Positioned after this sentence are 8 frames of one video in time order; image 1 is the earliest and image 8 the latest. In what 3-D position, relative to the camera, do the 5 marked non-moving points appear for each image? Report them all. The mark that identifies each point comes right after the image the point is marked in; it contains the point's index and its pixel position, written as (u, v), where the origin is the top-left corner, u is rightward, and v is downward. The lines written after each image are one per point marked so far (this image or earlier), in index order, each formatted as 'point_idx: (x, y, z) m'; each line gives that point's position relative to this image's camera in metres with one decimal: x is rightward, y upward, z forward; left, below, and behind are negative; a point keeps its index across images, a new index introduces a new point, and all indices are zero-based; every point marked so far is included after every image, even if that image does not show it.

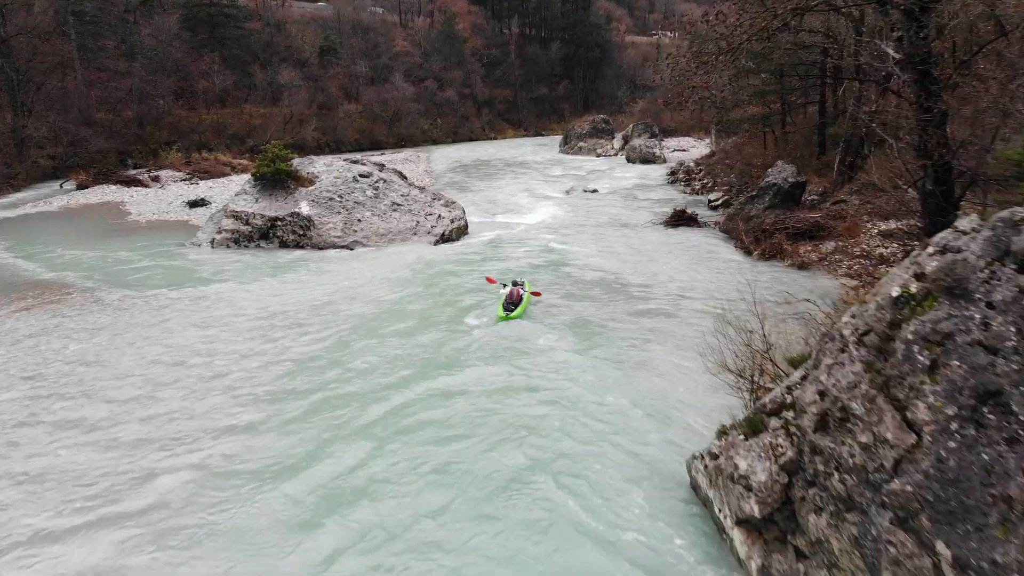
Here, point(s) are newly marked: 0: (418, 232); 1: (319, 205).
0: (-1.8, +1.1, +16.2) m
1: (-3.7, +1.6, +16.3) m
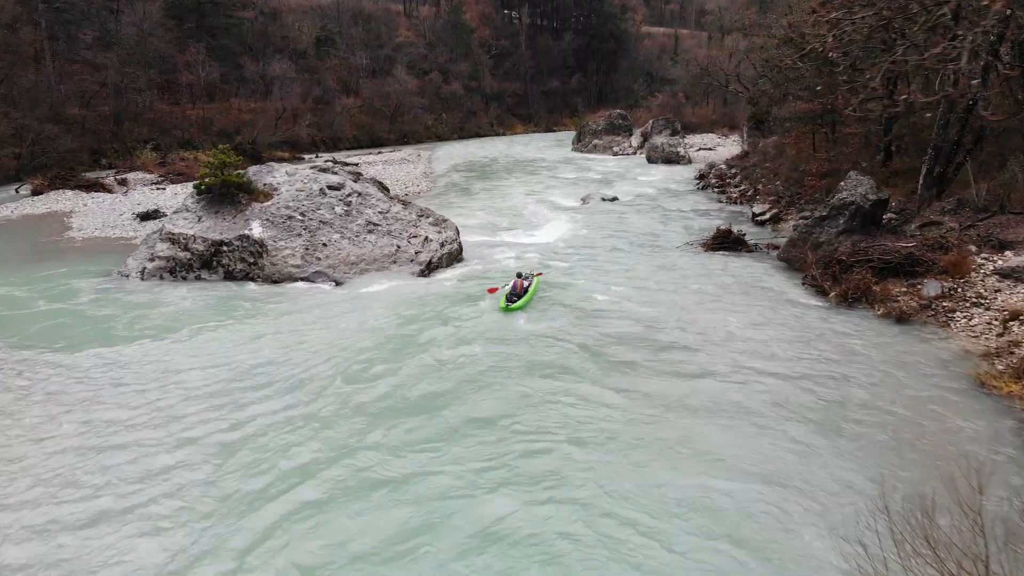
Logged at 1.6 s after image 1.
0: (-1.7, +0.4, +12.9) m
1: (-3.7, +1.0, +13.1) m
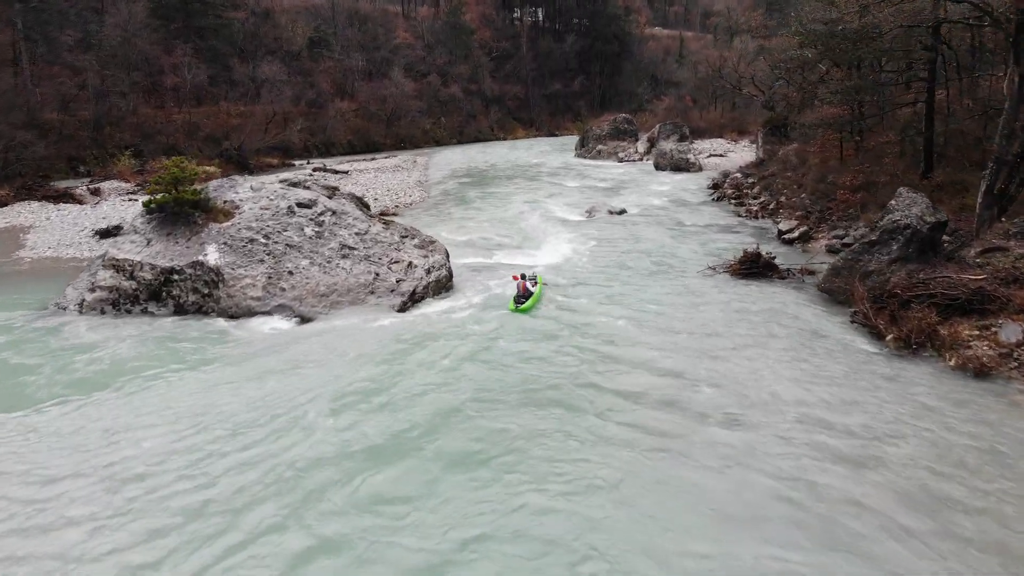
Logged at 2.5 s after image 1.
0: (-1.8, 0.0, +11.2) m
1: (-3.7, +0.5, +11.3) m
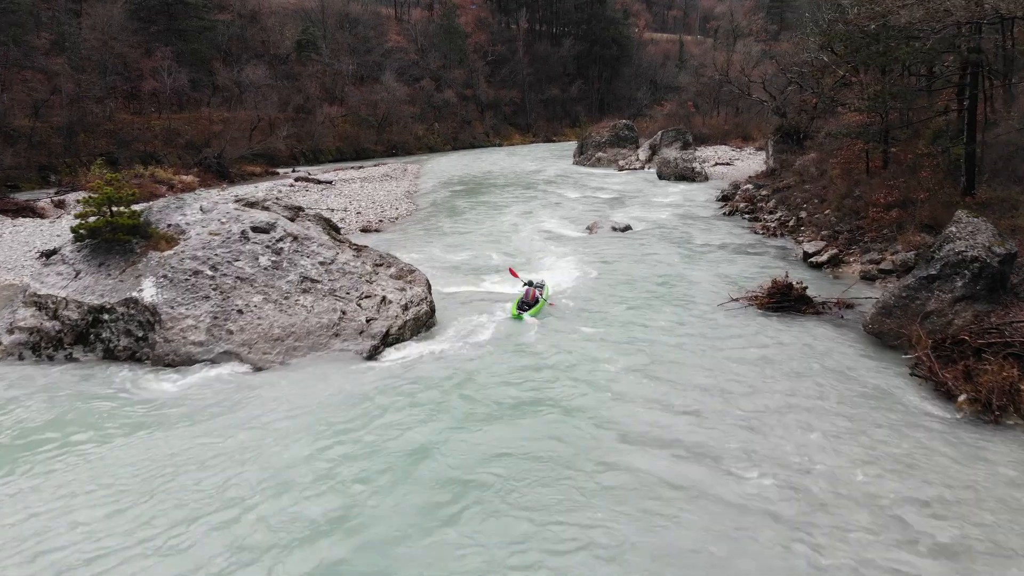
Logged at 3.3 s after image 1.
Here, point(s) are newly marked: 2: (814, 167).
0: (-1.9, -0.5, +9.4) m
1: (-3.8, 0.0, +9.6) m
2: (+6.8, +2.7, +19.1) m
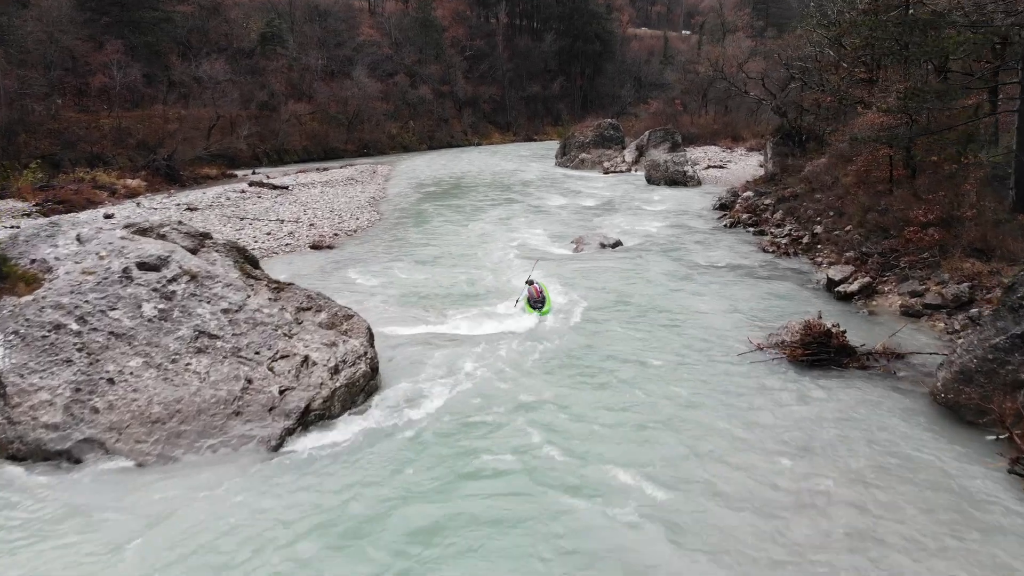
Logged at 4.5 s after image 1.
0: (-2.2, -1.0, +7.1) m
1: (-4.2, -0.5, +7.2) m
2: (+6.3, +2.3, +16.9) m
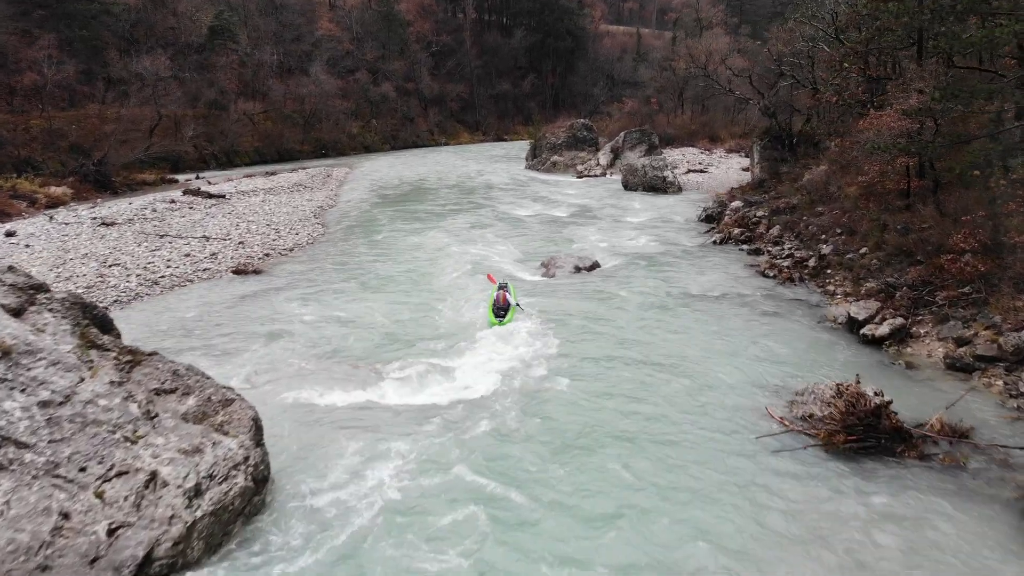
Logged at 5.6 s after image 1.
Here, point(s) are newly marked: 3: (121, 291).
0: (-2.5, -1.5, +4.9) m
1: (-4.5, -1.0, +4.9) m
2: (+5.6, +1.9, +15.0) m
3: (-5.4, 0.0, +11.7) m
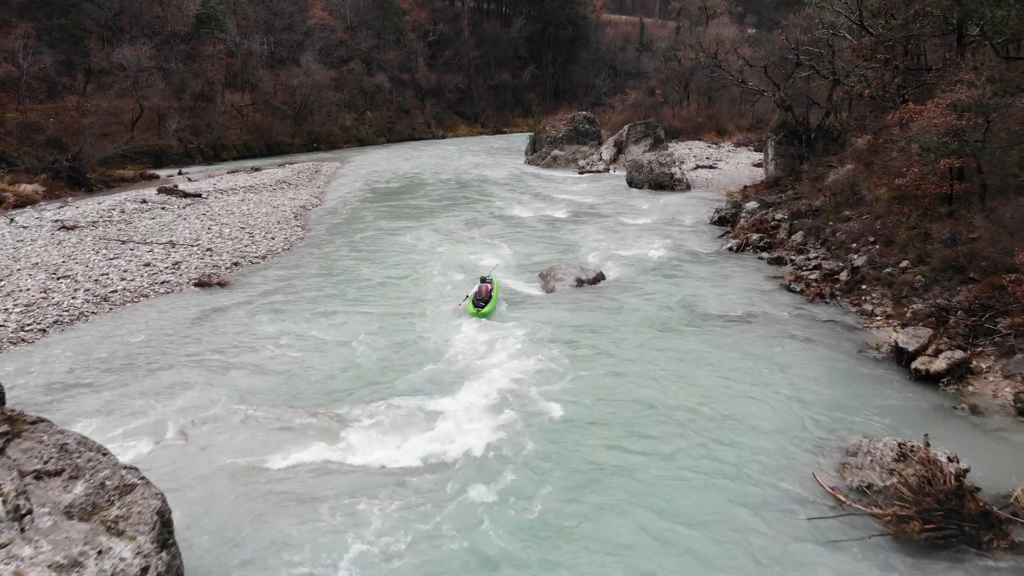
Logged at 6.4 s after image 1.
0: (-2.6, -1.8, +3.6) m
1: (-4.6, -1.3, +3.6) m
2: (+5.5, +1.7, +13.6) m
3: (-5.5, -0.3, +10.4) m
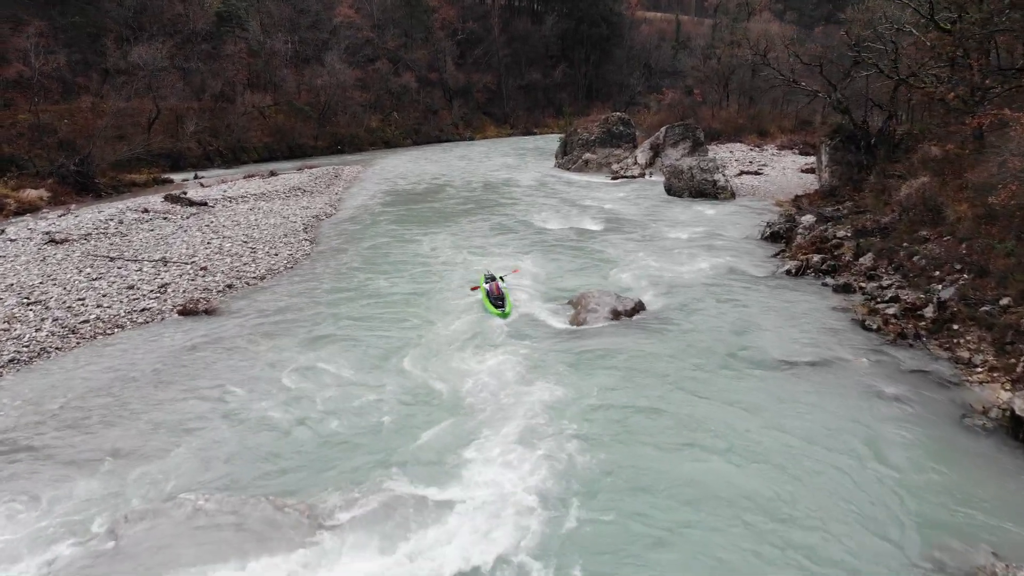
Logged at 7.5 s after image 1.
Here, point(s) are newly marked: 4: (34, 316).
0: (-2.6, -2.2, +2.2) m
1: (-4.6, -1.7, +2.3) m
2: (+5.9, +1.3, +11.9) m
3: (-5.3, -0.6, +9.1) m
4: (-5.6, -0.3, +9.9) m
